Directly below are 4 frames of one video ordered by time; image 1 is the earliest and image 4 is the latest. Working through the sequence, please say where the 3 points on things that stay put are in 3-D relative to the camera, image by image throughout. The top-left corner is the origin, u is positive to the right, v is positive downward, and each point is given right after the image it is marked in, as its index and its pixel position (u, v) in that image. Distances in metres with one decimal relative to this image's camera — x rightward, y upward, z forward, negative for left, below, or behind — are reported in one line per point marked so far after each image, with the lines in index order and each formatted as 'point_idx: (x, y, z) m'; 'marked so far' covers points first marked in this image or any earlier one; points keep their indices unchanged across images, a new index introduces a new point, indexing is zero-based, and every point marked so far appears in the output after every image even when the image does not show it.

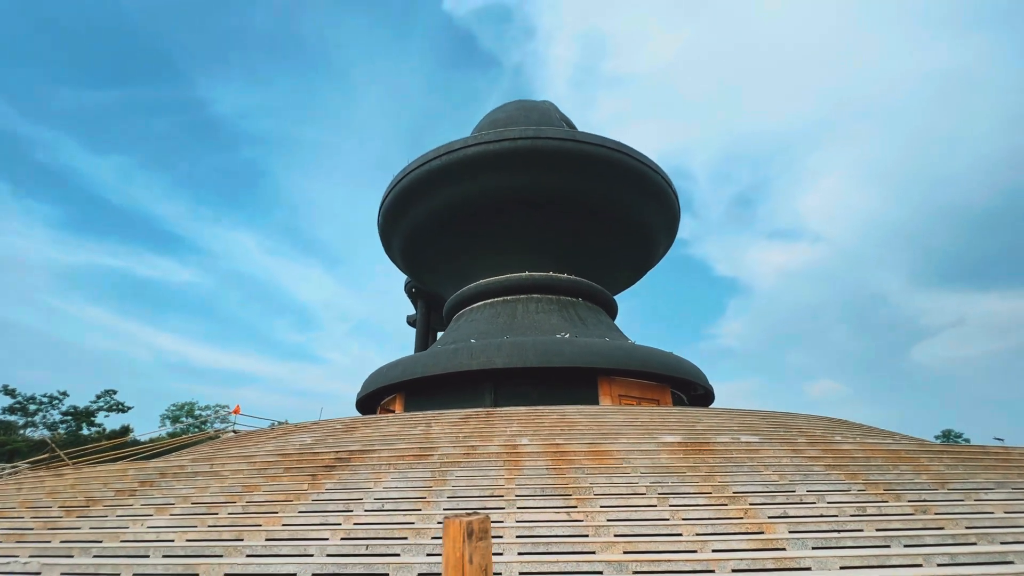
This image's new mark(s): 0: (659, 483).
0: (+1.4, -1.8, +5.6) m
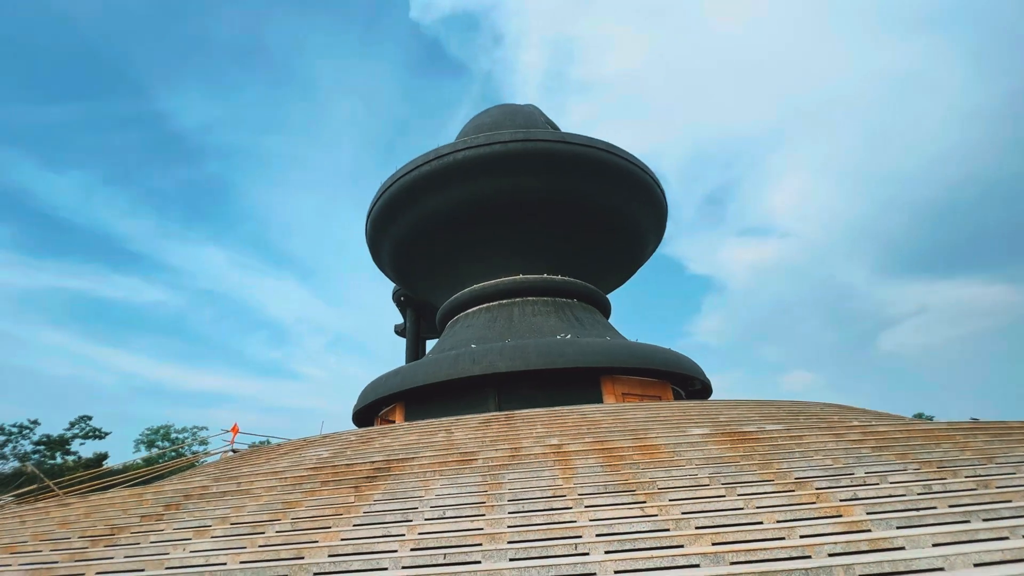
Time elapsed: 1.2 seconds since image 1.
0: (+1.9, -1.7, +5.5) m
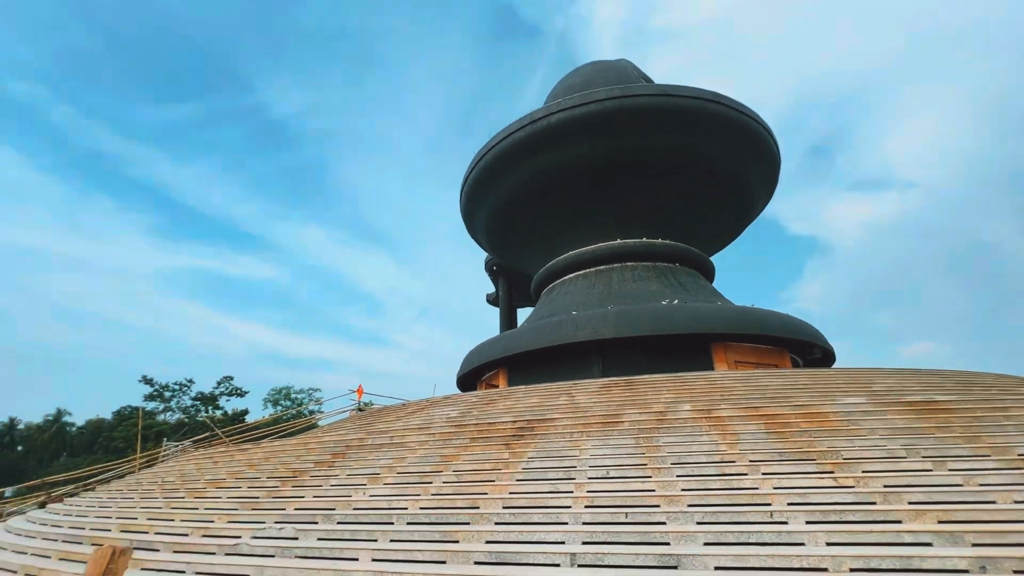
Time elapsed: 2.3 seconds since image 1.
0: (+3.3, -1.3, +4.9) m
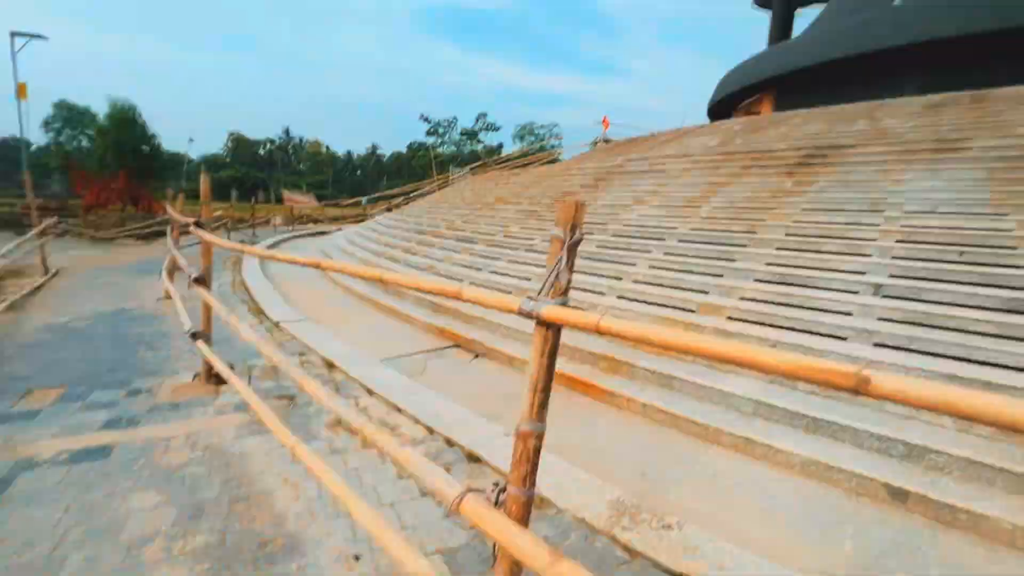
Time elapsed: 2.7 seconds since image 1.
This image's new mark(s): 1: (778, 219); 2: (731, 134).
0: (+5.0, +0.5, +2.9) m
1: (+1.8, +0.4, +4.0) m
2: (+2.7, +1.9, +8.0) m
